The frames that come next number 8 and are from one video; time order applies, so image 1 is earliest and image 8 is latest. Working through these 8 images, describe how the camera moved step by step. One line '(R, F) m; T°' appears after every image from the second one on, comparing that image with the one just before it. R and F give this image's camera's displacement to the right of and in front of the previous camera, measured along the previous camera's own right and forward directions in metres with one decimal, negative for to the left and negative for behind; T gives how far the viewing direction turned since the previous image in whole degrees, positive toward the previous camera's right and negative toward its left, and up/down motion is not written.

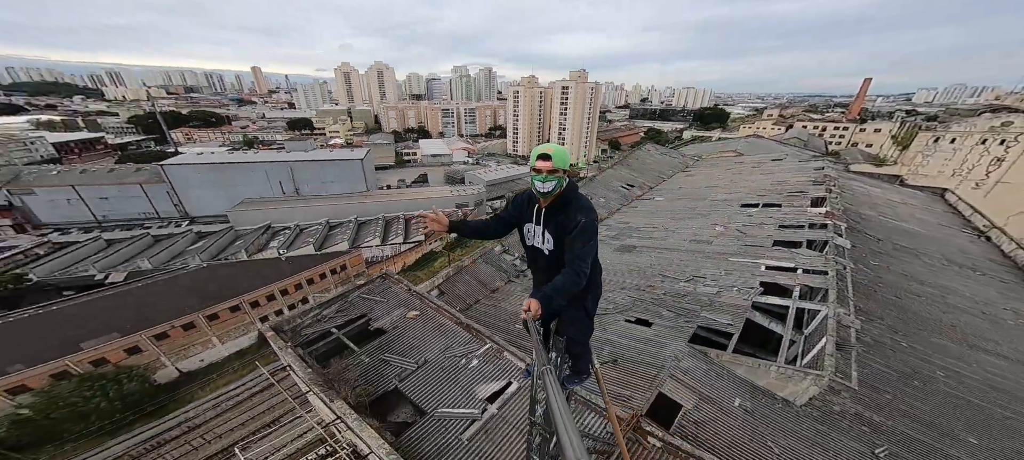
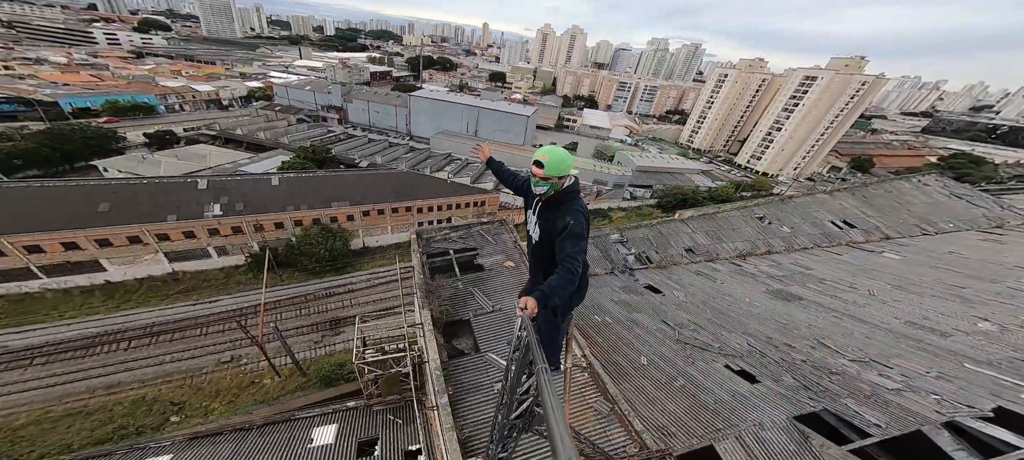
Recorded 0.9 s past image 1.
(+1.1, +0.1) m; -23°
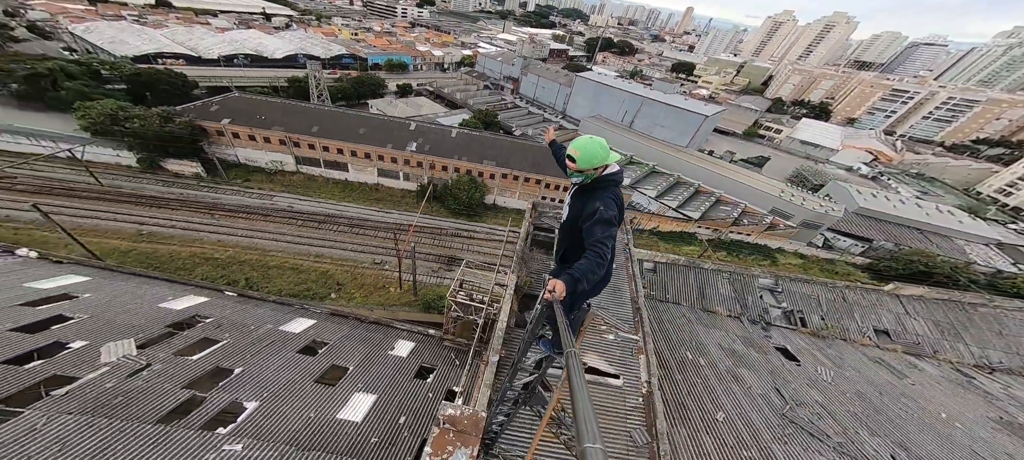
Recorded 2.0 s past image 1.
(+1.2, +0.1) m; -24°
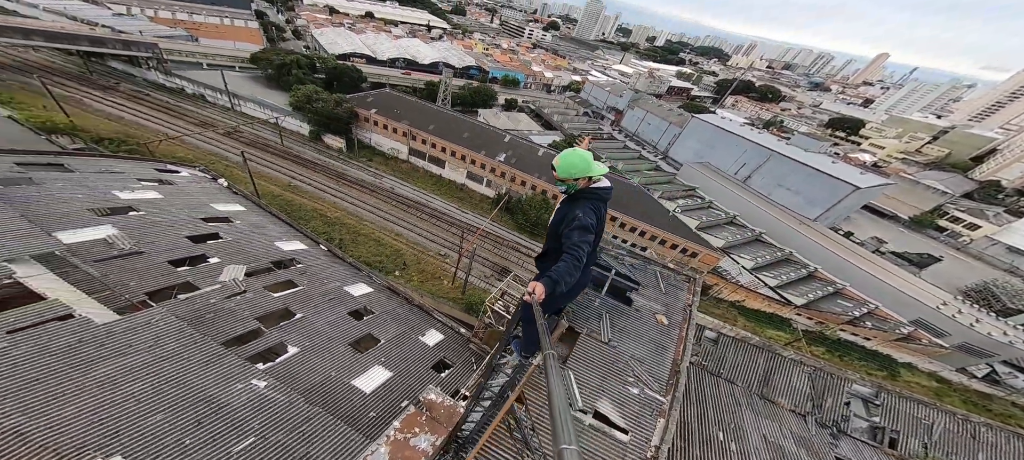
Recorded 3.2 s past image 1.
(+1.0, 0.0) m; -15°
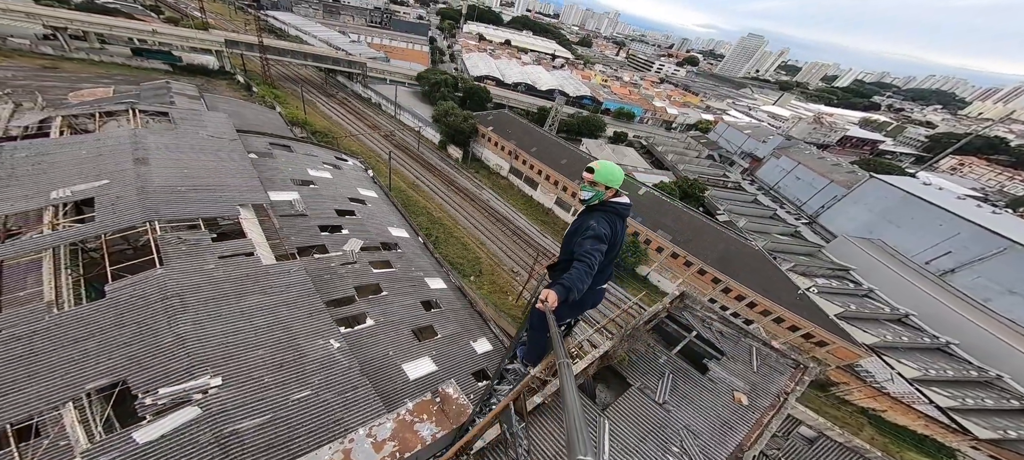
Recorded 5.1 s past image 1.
(+1.2, -0.2) m; -19°
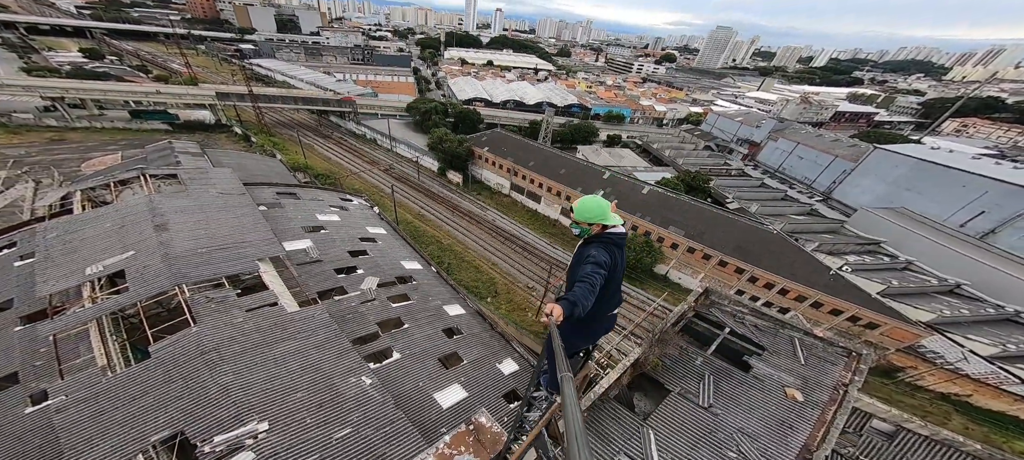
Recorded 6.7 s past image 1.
(-0.2, -0.1) m; -1°
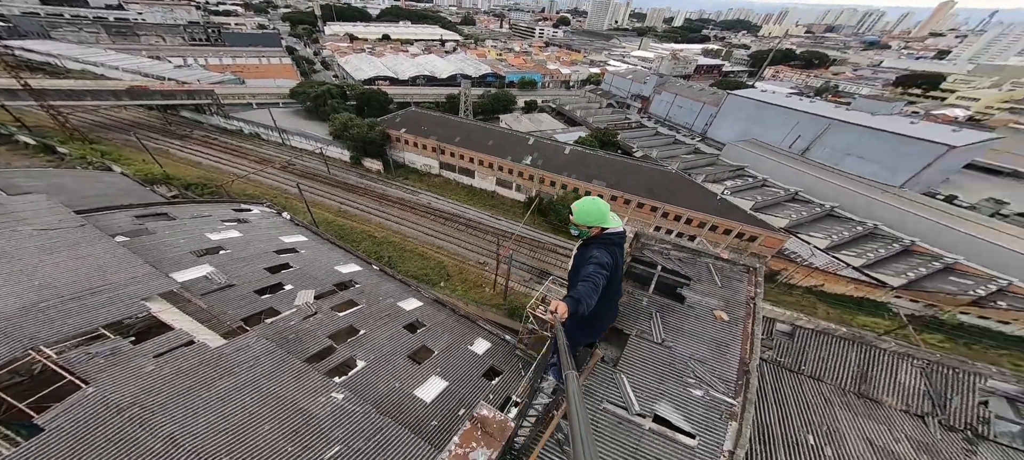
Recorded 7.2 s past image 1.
(-1.0, +0.4) m; +14°
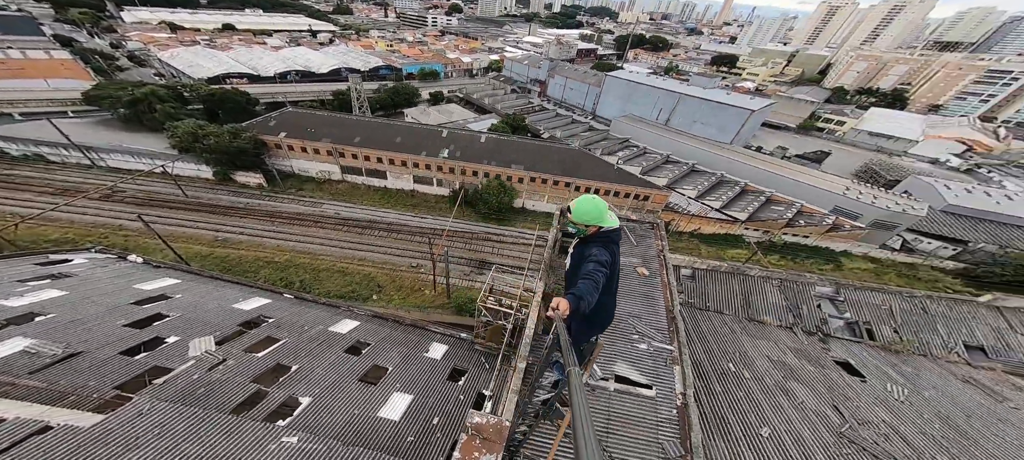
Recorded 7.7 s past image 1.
(-0.8, +0.4) m; +15°
